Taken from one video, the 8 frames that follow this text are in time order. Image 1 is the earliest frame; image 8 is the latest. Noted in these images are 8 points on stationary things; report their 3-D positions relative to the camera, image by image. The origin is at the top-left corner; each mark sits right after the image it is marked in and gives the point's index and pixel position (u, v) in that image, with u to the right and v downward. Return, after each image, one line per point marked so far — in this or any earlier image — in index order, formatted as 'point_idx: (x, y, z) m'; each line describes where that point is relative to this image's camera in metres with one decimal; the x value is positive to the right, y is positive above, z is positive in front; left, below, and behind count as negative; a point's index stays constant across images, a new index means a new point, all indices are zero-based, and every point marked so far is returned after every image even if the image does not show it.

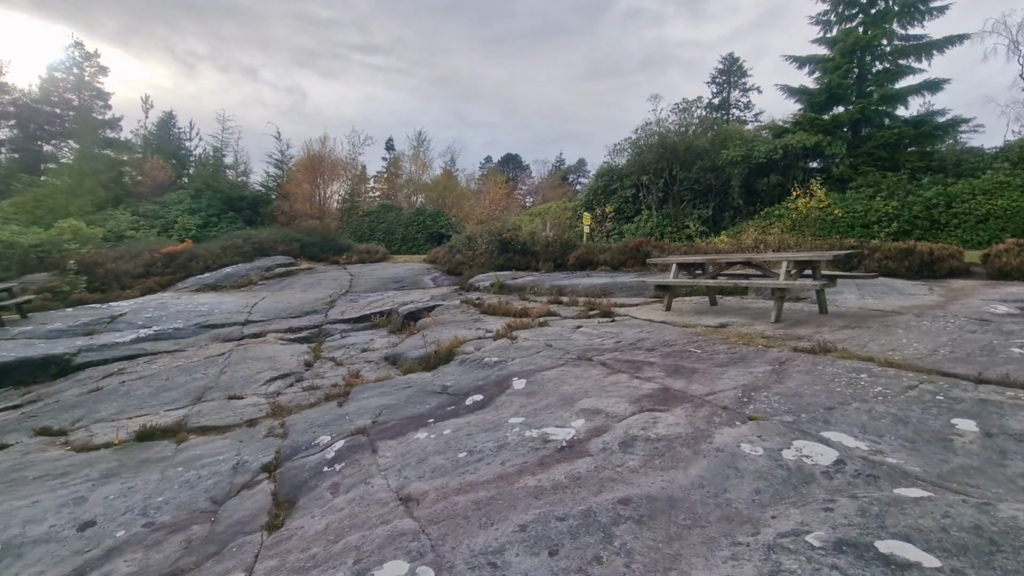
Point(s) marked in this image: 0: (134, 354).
0: (-7.6, -1.4, +10.3) m
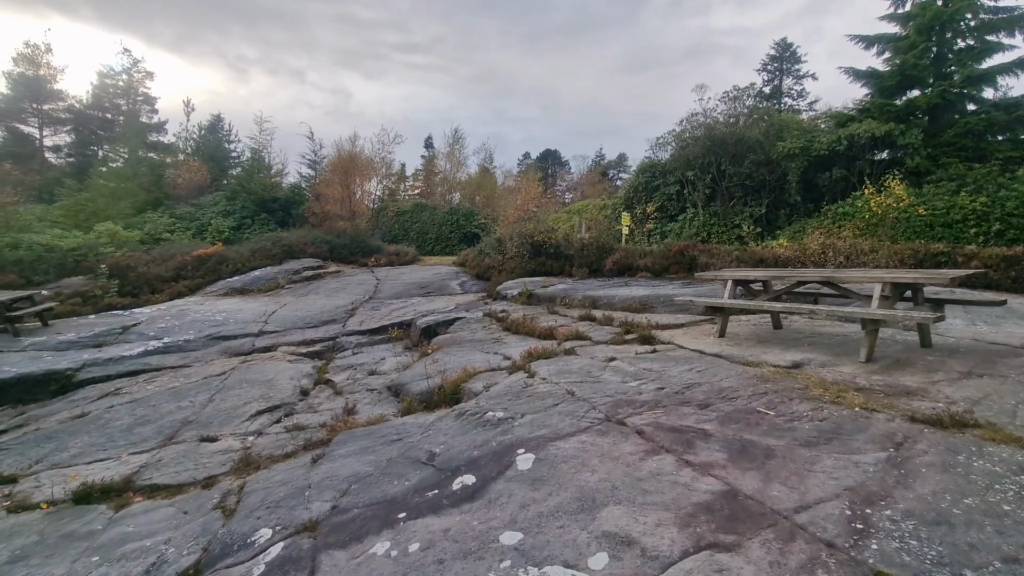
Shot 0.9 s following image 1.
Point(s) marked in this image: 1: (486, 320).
0: (-7.1, -1.6, +9.7) m
1: (-0.5, -0.6, +10.4) m
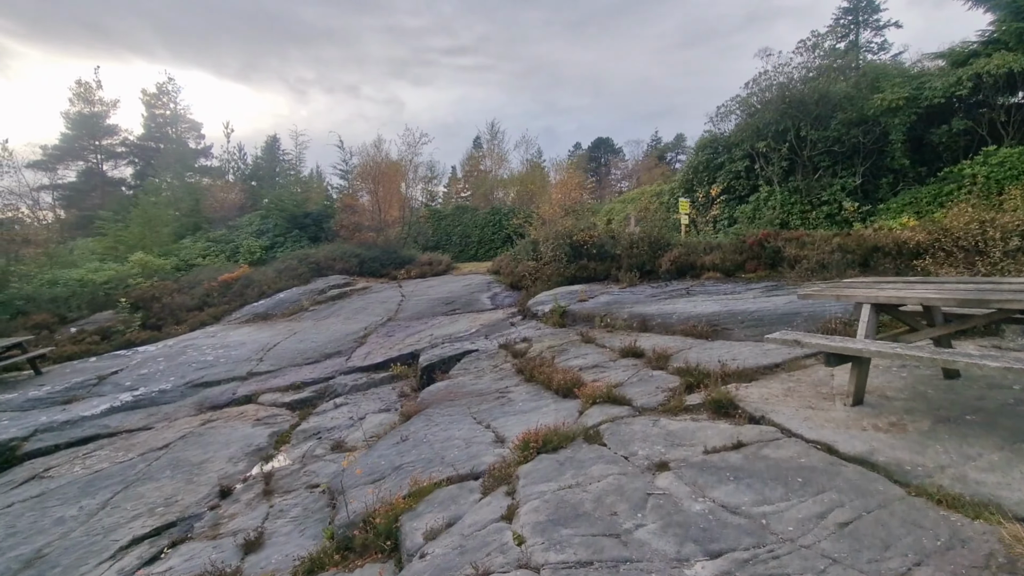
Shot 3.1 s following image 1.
0: (-6.7, -2.4, +8.1) m
1: (-0.2, -1.0, +8.0) m
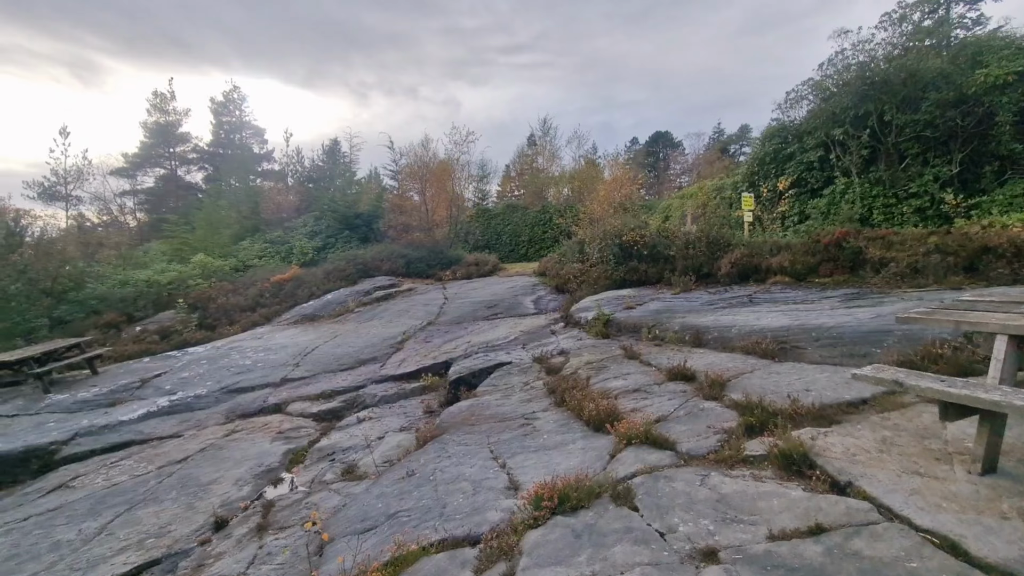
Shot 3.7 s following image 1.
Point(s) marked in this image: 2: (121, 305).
0: (-6.1, -2.5, +8.1) m
1: (+0.3, -1.1, +7.3) m
2: (-15.0, -0.6, +19.8) m
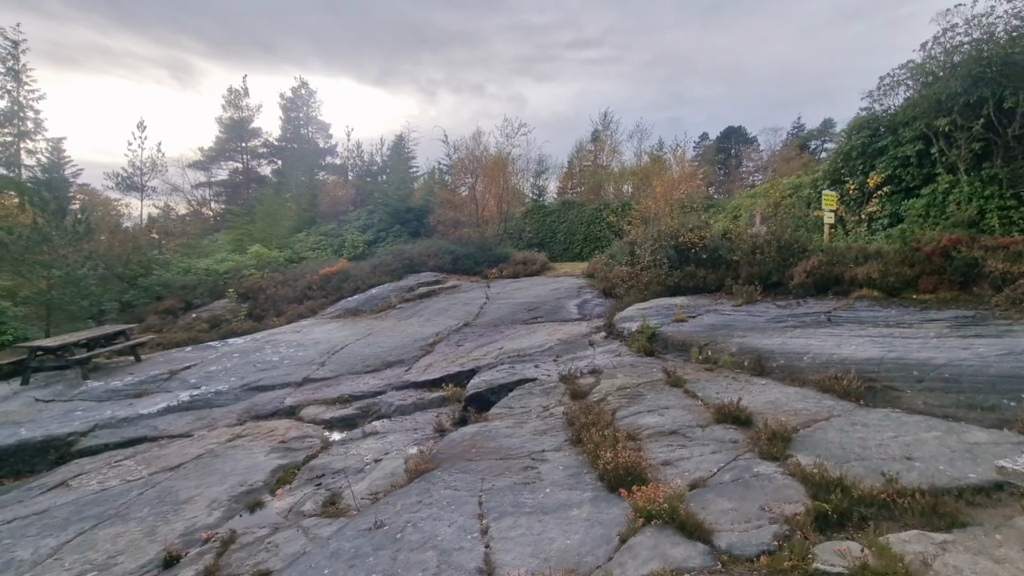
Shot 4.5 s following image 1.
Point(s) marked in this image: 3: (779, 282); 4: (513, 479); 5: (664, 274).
0: (-5.8, -2.3, +7.8) m
1: (+0.6, -1.2, +6.3) m
2: (-13.2, -0.1, +20.5) m
3: (+4.9, +0.1, +9.3) m
4: (0.0, -1.5, +4.0) m
5: (+3.3, +0.3, +11.1) m
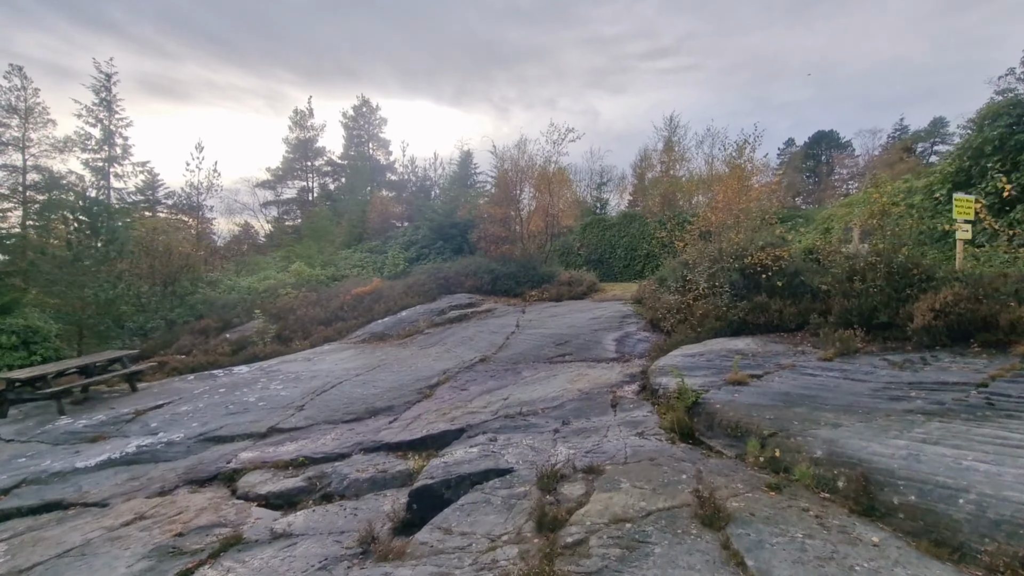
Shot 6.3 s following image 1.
0: (-5.9, -2.8, +6.5) m
1: (+0.2, -1.6, +4.2) m
2: (-11.5, -0.9, +20.2) m
3: (+4.9, -0.4, +6.6) m
4: (-0.7, -1.9, +1.9) m
5: (+3.5, -0.3, +8.6) m
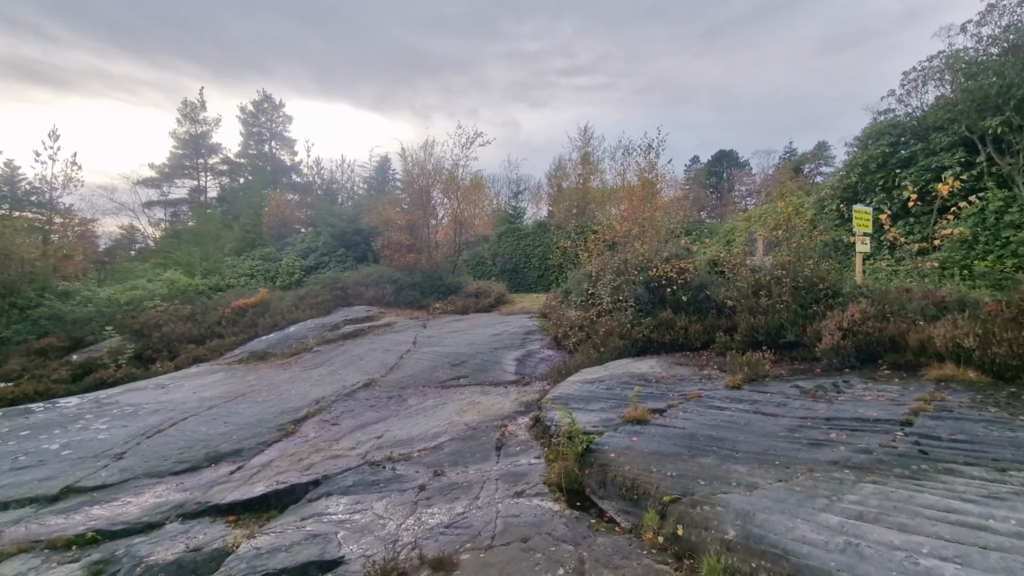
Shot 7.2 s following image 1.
0: (-7.2, -3.0, +4.4) m
1: (-0.8, -1.8, +3.0) m
2: (-14.8, -1.3, +17.1) m
3: (+3.4, -0.6, +6.1) m
4: (-1.4, -2.0, +0.6) m
5: (+1.8, -0.5, +7.8) m
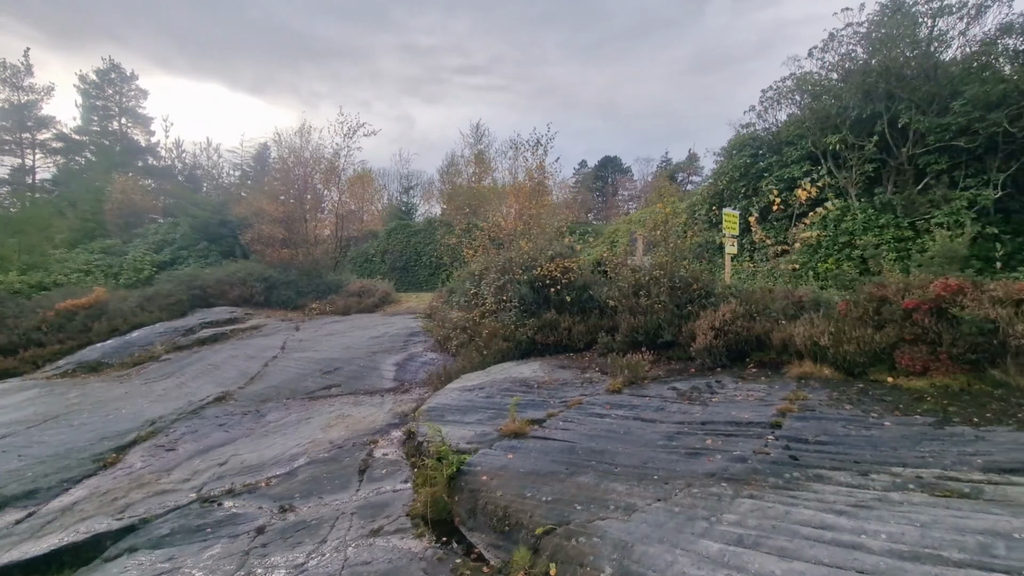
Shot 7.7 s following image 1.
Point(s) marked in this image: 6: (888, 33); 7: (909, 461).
0: (-8.1, -3.0, +2.3) m
1: (-1.6, -1.8, +2.2) m
2: (-18.0, -1.2, +13.2) m
3: (+1.9, -0.6, +6.1) m
4: (-1.7, -2.0, -0.2) m
5: (0.0, -0.5, +7.5) m
6: (+7.4, +4.9, +9.8) m
7: (+2.3, -1.0, +2.9) m
